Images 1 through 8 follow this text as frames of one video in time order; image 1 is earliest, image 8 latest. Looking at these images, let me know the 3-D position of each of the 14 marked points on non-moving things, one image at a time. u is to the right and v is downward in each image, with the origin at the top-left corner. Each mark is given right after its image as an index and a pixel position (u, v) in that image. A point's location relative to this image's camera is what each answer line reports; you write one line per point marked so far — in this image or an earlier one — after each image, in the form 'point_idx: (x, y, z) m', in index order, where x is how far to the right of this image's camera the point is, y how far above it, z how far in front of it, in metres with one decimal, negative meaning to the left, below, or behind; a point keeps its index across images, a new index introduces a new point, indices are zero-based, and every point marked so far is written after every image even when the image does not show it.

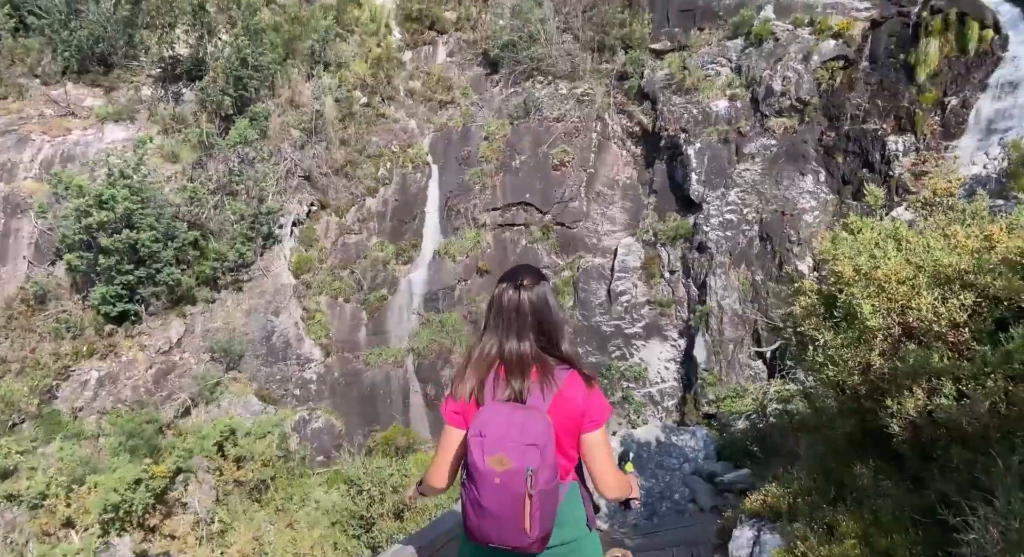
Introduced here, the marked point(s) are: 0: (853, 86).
0: (+5.4, +3.1, +11.9) m
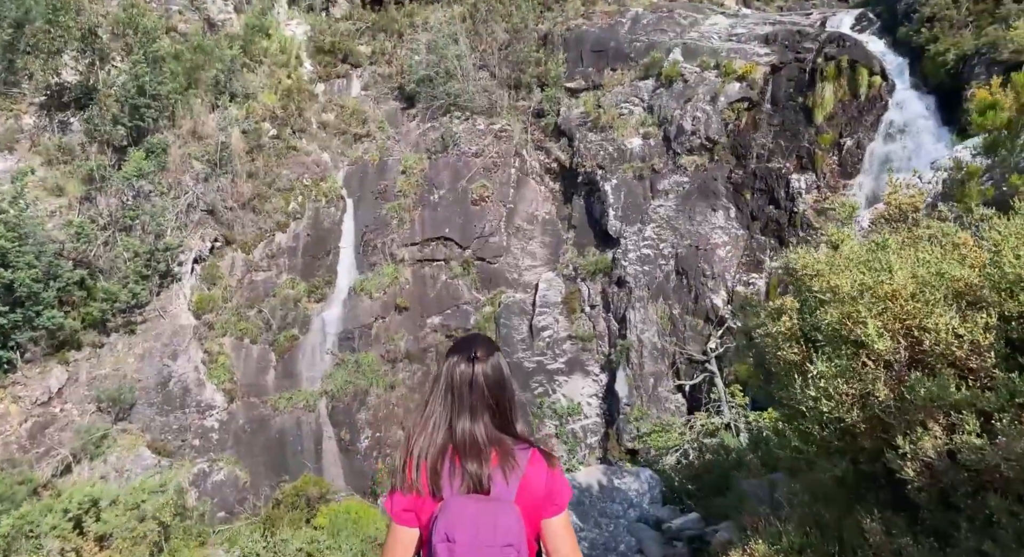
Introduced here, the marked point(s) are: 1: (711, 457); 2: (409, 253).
0: (+4.1, +2.5, +12.4) m
1: (+2.2, -2.0, +8.1) m
2: (-1.9, +0.5, +13.6) m
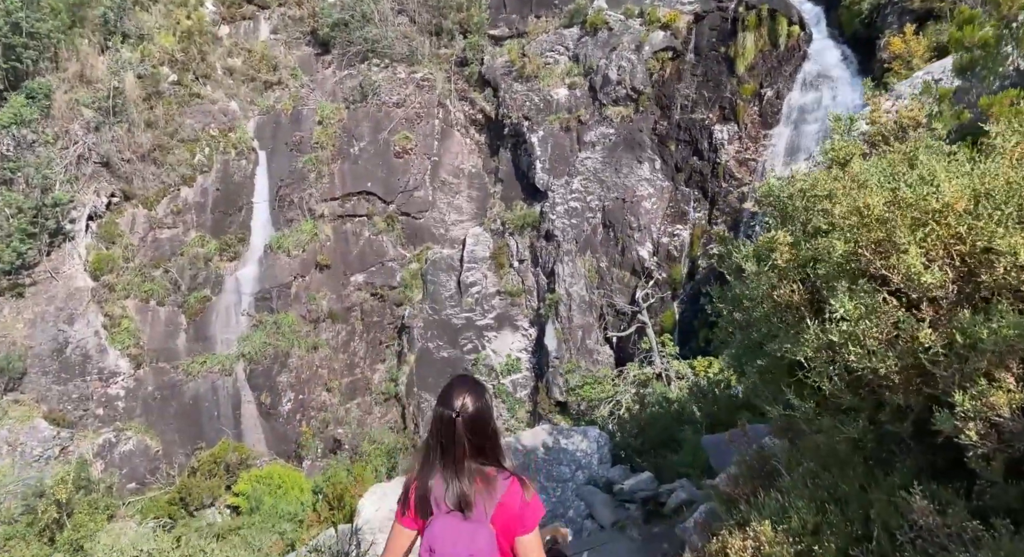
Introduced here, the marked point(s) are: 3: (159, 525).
0: (+2.8, +3.4, +12.4) m
1: (+1.5, -1.5, +8.2) m
2: (-3.2, +1.2, +13.0) m
3: (-4.5, -3.1, +9.3) m
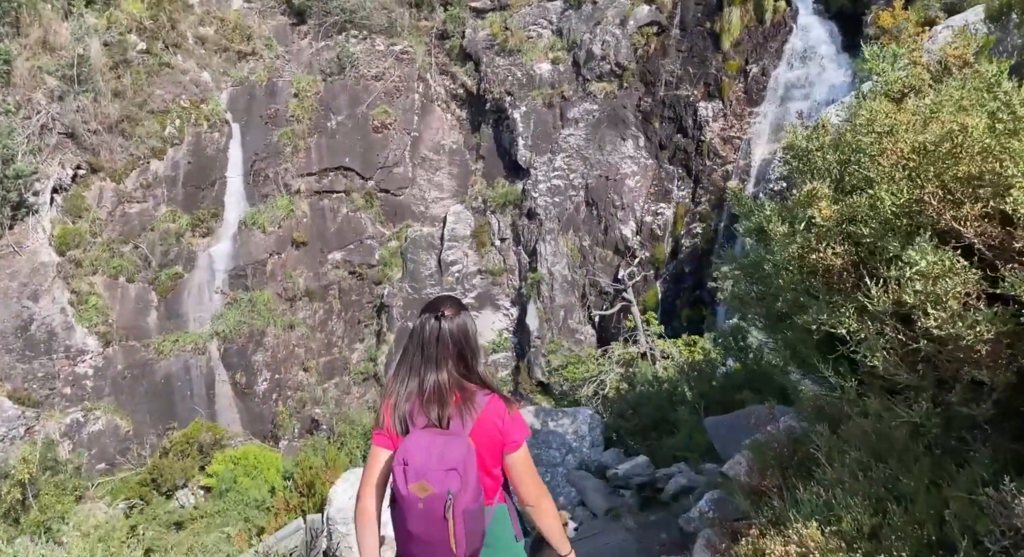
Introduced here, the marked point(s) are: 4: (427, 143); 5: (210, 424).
0: (+2.5, +3.7, +12.2) m
1: (+1.4, -1.2, +8.1) m
2: (-3.5, +1.6, +12.6) m
3: (-4.7, -2.8, +9.0) m
4: (-1.5, +2.4, +13.3) m
5: (-4.5, -2.2, +11.1) m
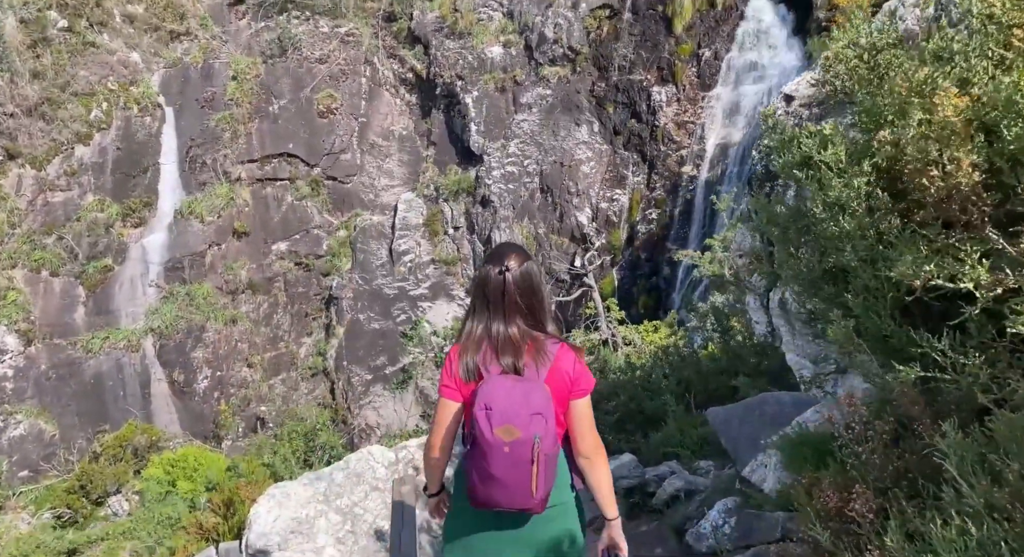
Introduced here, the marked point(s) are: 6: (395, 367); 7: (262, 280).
0: (+1.7, +3.9, +12.0) m
1: (+1.0, -1.0, +7.8) m
2: (-4.3, +1.7, +12.0) m
3: (-5.1, -2.6, +8.3) m
4: (-2.4, +2.6, +12.8) m
5: (-5.1, -2.1, +10.3) m
6: (-1.7, -1.3, +10.8) m
7: (-3.9, 0.0, +11.8) m
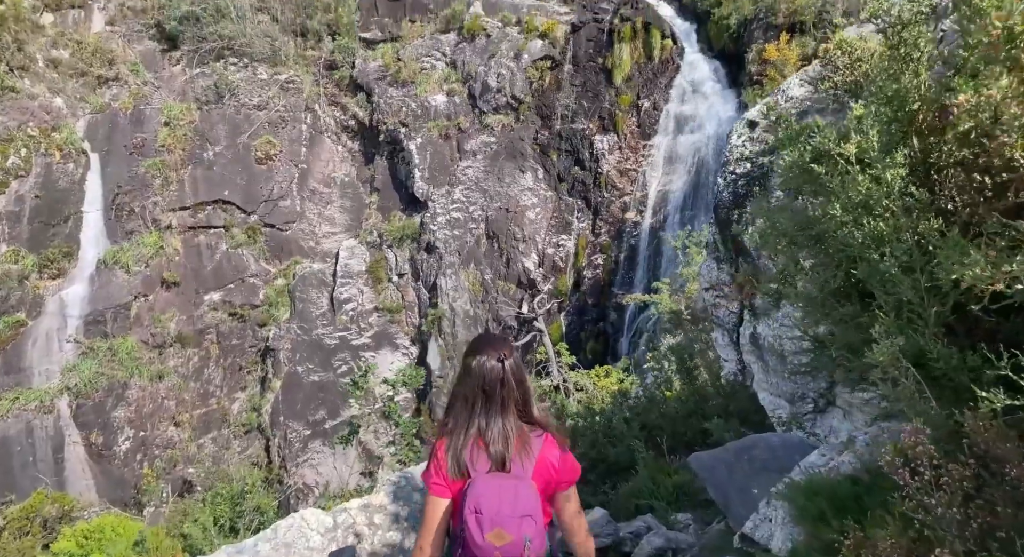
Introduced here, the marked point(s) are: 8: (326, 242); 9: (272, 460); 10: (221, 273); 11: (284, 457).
0: (+0.8, +3.1, +12.1) m
1: (+0.5, -1.4, +7.4) m
2: (-5.1, +0.9, +11.4) m
3: (-5.5, -3.1, +7.2) m
4: (-3.3, +1.7, +12.4) m
5: (-5.7, -2.7, +9.4) m
6: (-2.4, -1.9, +10.1) m
7: (-4.7, -0.8, +11.0) m
8: (-3.1, +0.6, +12.2) m
9: (-3.2, -2.4, +10.0) m
10: (-4.5, +0.1, +11.4) m
11: (-3.0, -2.4, +9.9) m
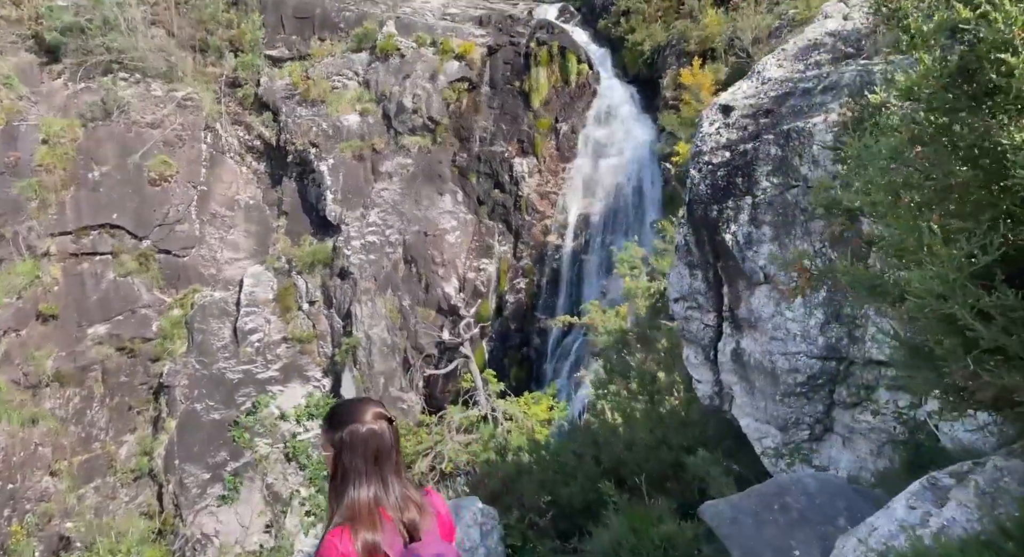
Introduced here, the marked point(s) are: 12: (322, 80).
0: (-0.5, +2.7, +11.8) m
1: (-0.1, -1.5, +6.8) m
2: (-6.2, +0.5, +10.2) m
3: (-6.1, -3.3, +5.9) m
4: (-4.6, +1.2, +11.6) m
5: (-6.5, -3.1, +8.0) m
6: (-3.4, -2.3, +9.2) m
7: (-5.8, -1.2, +9.9) m
8: (-4.3, +0.1, +11.3) m
9: (-4.1, -2.8, +8.9) m
10: (-5.6, -0.4, +10.3) m
11: (-3.9, -2.7, +8.8) m
12: (-3.1, +3.2, +12.1) m
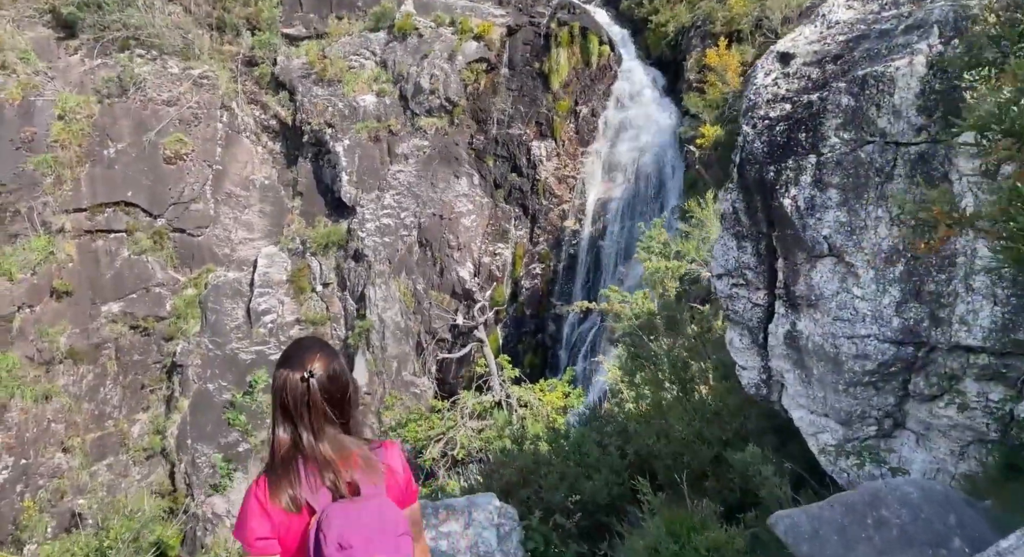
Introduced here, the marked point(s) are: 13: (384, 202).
0: (-0.2, +3.0, +11.6) m
1: (0.0, -1.3, +6.7) m
2: (-6.0, +0.8, +10.2) m
3: (-6.0, -3.1, +5.9) m
4: (-4.3, +1.5, +11.5) m
5: (-6.4, -2.8, +8.0) m
6: (-3.2, -2.0, +9.1) m
7: (-5.6, -0.9, +9.8) m
8: (-4.1, +0.4, +11.2) m
9: (-4.0, -2.5, +8.9) m
10: (-5.4, -0.1, +10.3) m
11: (-3.8, -2.4, +8.8) m
12: (-2.8, +3.5, +11.9) m
13: (-1.9, +1.2, +11.1) m
